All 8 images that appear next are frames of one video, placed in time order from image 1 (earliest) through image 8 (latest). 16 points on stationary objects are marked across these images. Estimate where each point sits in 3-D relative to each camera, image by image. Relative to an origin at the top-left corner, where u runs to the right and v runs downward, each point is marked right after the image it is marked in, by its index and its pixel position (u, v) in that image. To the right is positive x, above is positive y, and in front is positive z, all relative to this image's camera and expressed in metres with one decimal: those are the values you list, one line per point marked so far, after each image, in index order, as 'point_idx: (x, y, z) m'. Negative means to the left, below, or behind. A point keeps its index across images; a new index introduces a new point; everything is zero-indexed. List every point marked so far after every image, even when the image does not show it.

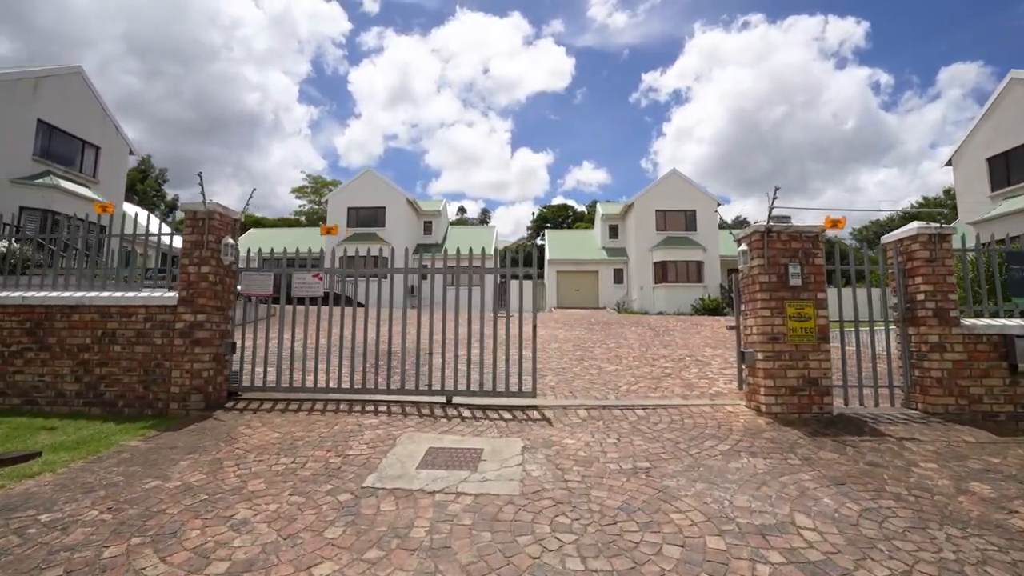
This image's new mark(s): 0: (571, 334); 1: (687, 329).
0: (+1.6, -1.3, +13.2) m
1: (+5.2, -1.2, +14.8) m
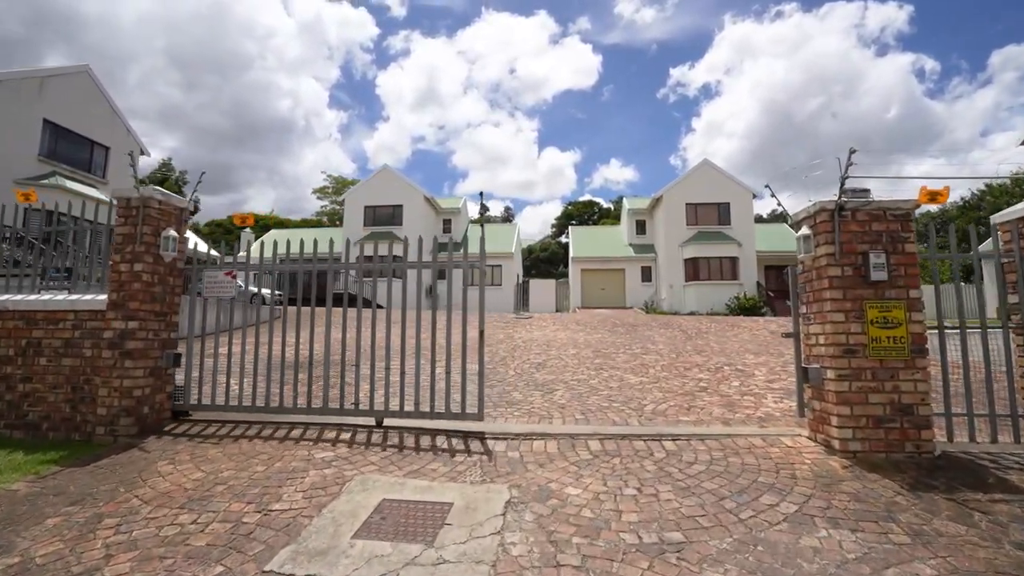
0: (+2.0, -1.2, +12.0) m
1: (+5.7, -1.1, +13.3) m
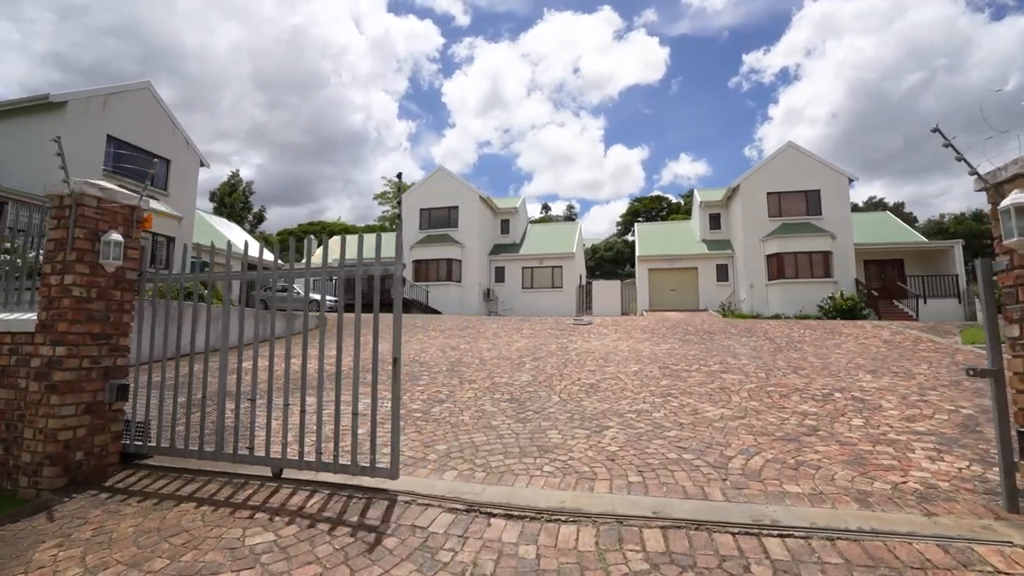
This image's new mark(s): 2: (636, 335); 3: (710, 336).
0: (+3.0, -1.3, +10.2) m
1: (+6.9, -1.1, +11.0) m
2: (+3.1, -1.2, +12.5) m
3: (+4.8, -1.2, +12.1) m
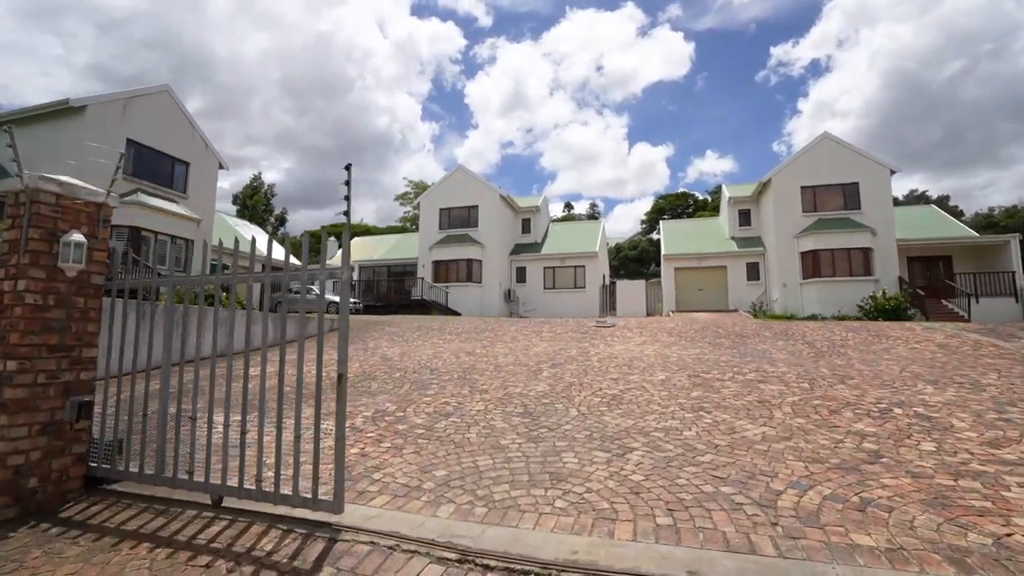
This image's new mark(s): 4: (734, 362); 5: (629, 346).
0: (+3.4, -1.3, +9.4) m
1: (+7.2, -1.1, +10.1) m
2: (+3.5, -1.2, +11.8) m
3: (+5.2, -1.2, +11.3) m
4: (+3.8, -1.3, +8.6) m
5: (+2.5, -1.3, +10.7) m
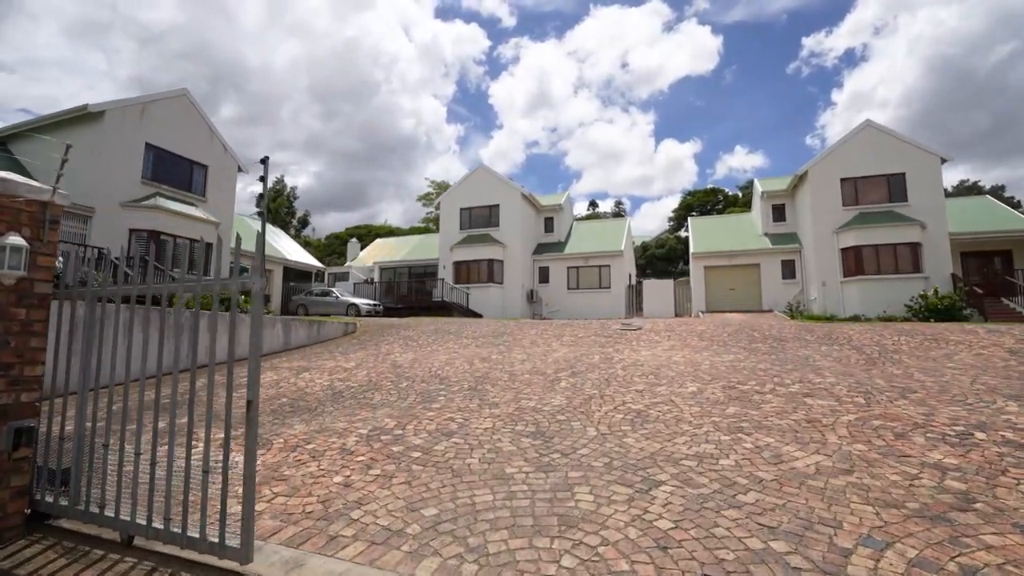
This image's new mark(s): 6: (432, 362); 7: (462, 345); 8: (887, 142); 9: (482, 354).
0: (+3.6, -1.3, +8.6) m
1: (+7.5, -1.1, +9.1) m
2: (+3.9, -1.2, +10.9) m
3: (+5.6, -1.2, +10.4) m
4: (+4.1, -1.3, +7.7) m
5: (+2.9, -1.3, +9.9) m
6: (-1.6, -1.5, +9.9) m
7: (-1.2, -1.4, +12.0) m
8: (+14.5, +5.6, +19.2) m
9: (-0.6, -1.4, +10.6) m
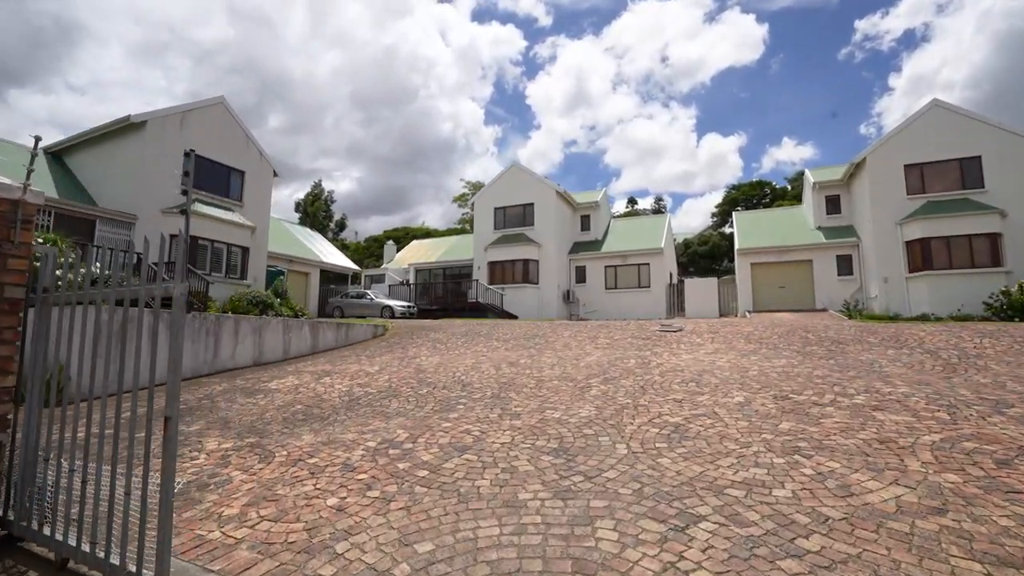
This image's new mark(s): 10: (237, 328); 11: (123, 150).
0: (+4.1, -1.3, +7.7) m
1: (+8.0, -1.0, +7.9) m
2: (+4.6, -1.1, +10.0) m
3: (+6.2, -1.1, +9.4) m
4: (+4.4, -1.2, +6.9) m
5: (+3.4, -1.2, +9.1) m
6: (-1.1, -1.5, +9.4) m
7: (-0.5, -1.4, +11.5) m
8: (+15.7, +5.8, +17.5) m
9: (0.0, -1.4, +10.0) m
10: (-5.5, -0.8, +10.0) m
11: (-12.5, +4.4, +16.0) m
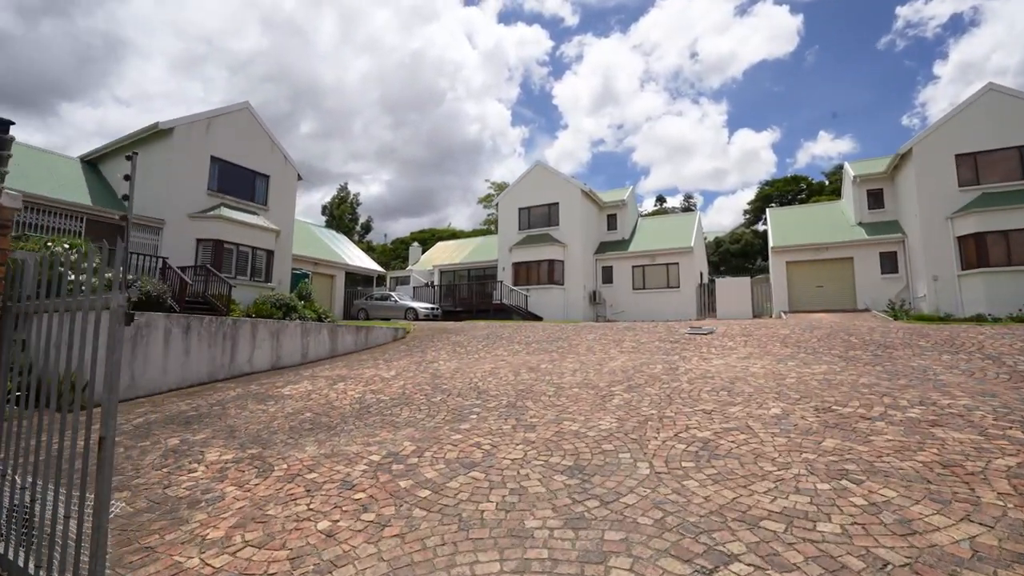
0: (+4.3, -1.3, +7.1) m
1: (+8.3, -1.0, +7.1) m
2: (+4.9, -1.2, +9.4) m
3: (+6.5, -1.1, +8.6) m
4: (+4.6, -1.2, +6.2) m
5: (+3.7, -1.3, +8.5) m
6: (-0.7, -1.5, +9.1) m
7: (0.0, -1.4, +11.1) m
8: (+16.4, +5.8, +16.2) m
9: (+0.4, -1.5, +9.7) m
10: (-5.1, -0.9, +9.9) m
11: (-11.8, +4.3, +16.3) m
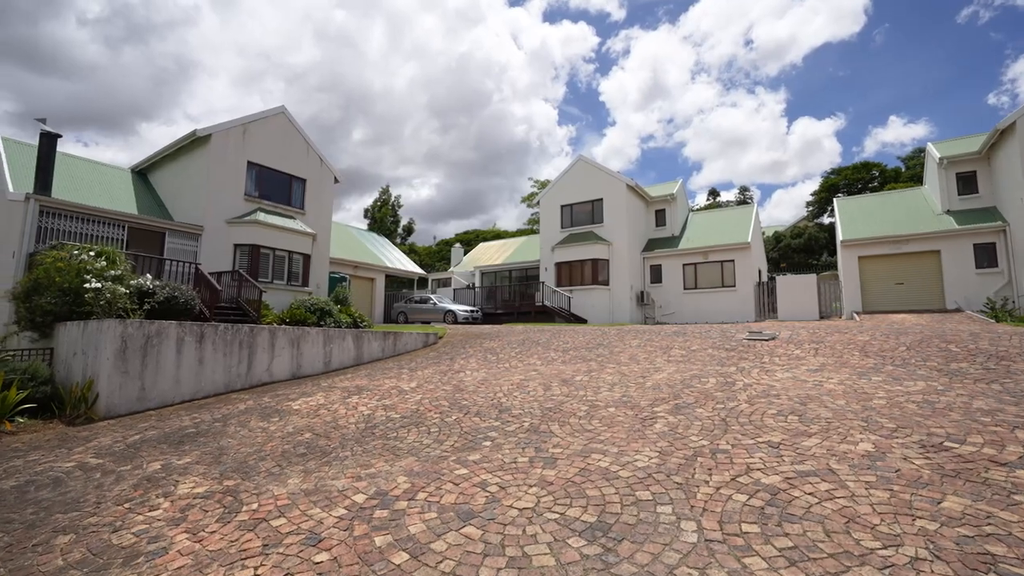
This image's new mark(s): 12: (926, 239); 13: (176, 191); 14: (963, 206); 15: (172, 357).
0: (+4.6, -1.3, +5.8) m
1: (+8.5, -1.0, +5.3) m
2: (+5.4, -1.1, +8.0) m
3: (+6.9, -1.1, +7.0) m
4: (+4.8, -1.2, +4.8) m
5: (+4.1, -1.3, +7.2) m
6: (-0.2, -1.6, +8.2) m
7: (+0.7, -1.5, +10.2) m
8: (+17.4, +6.0, +13.6) m
9: (+0.9, -1.5, +8.7) m
10: (-4.5, -1.0, +9.4) m
11: (-10.6, +4.1, +16.4) m
12: (+14.1, +1.7, +16.9) m
13: (-11.2, +3.3, +16.7) m
14: (+15.9, +2.9, +17.5) m
15: (-5.5, -1.1, +8.1) m
